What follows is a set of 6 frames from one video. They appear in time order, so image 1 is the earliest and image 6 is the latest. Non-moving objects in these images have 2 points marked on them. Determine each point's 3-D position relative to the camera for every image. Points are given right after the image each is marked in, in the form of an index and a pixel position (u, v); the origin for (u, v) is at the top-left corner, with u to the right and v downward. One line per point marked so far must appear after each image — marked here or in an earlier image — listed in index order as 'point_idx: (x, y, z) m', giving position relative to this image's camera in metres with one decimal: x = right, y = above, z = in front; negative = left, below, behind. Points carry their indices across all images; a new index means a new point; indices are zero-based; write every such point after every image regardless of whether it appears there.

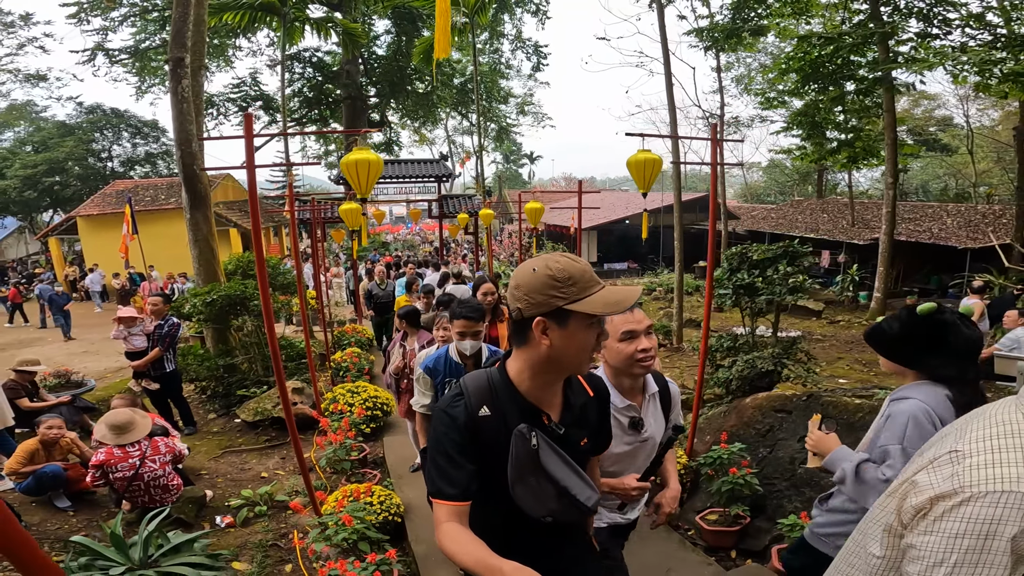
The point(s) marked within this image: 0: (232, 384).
0: (-3.6, -1.2, +7.5) m
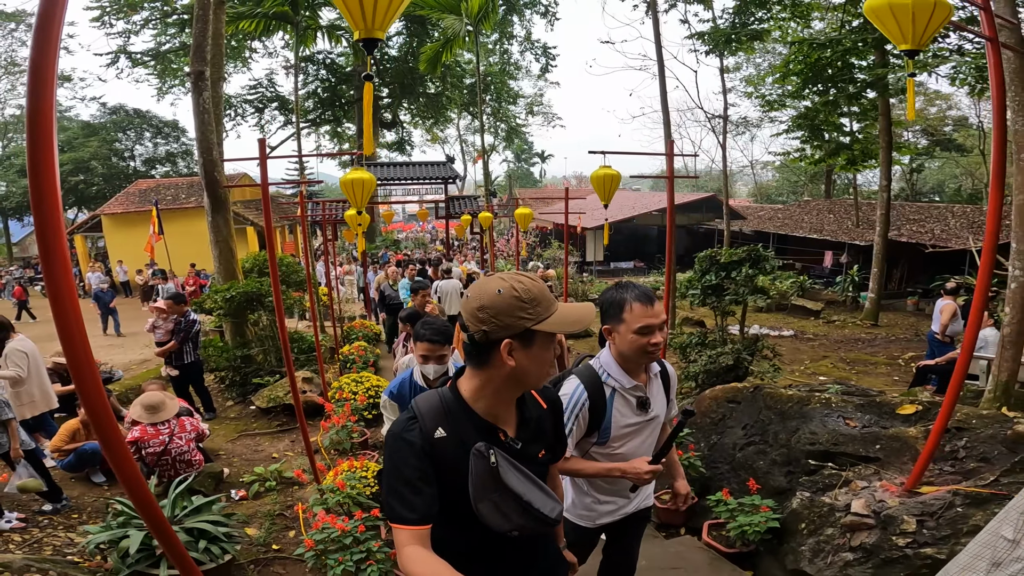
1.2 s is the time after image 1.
0: (-3.7, -1.2, +8.1) m
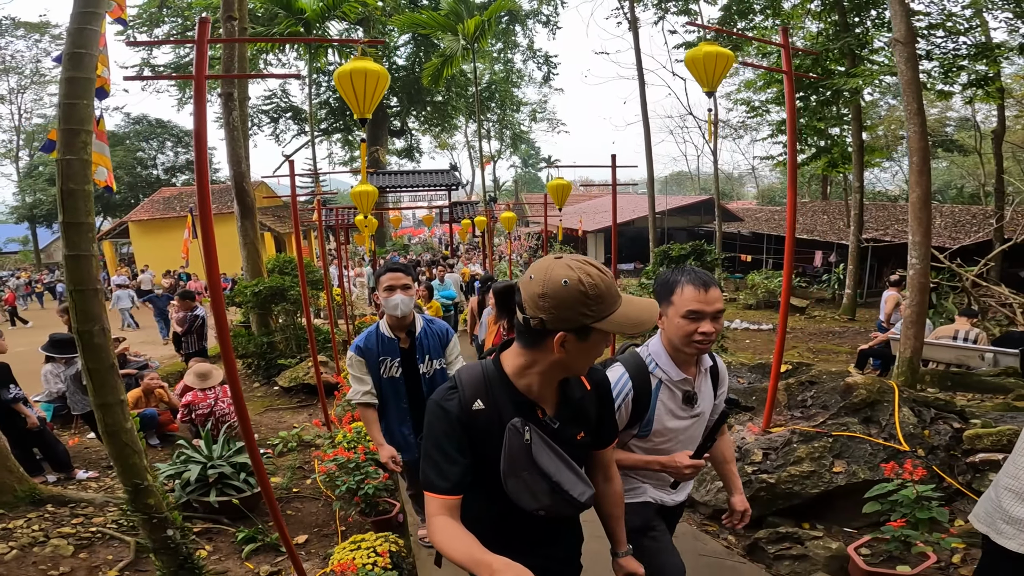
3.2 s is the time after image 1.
0: (-3.8, -1.1, +9.3) m
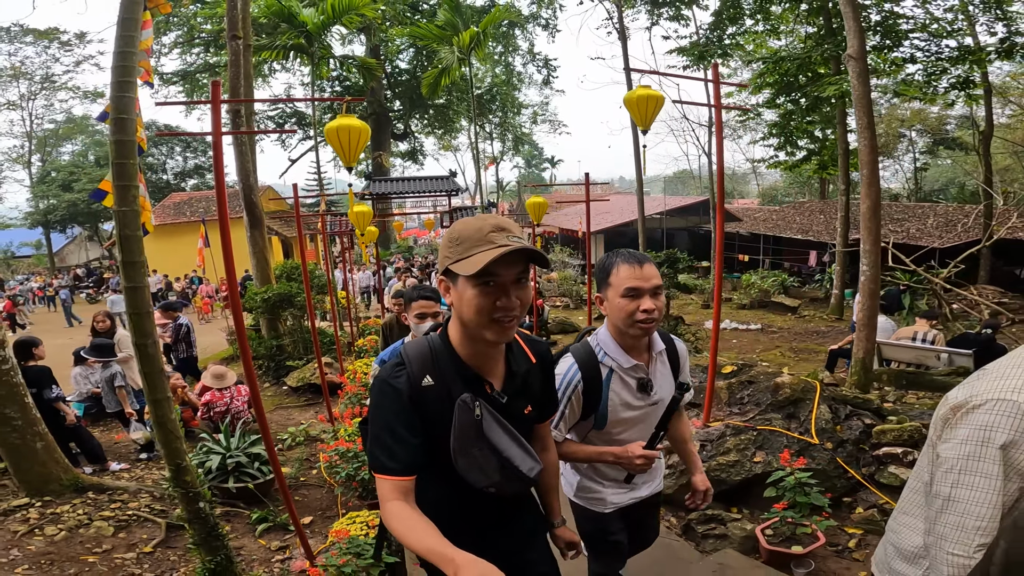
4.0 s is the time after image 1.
0: (-4.0, -1.2, +9.9) m
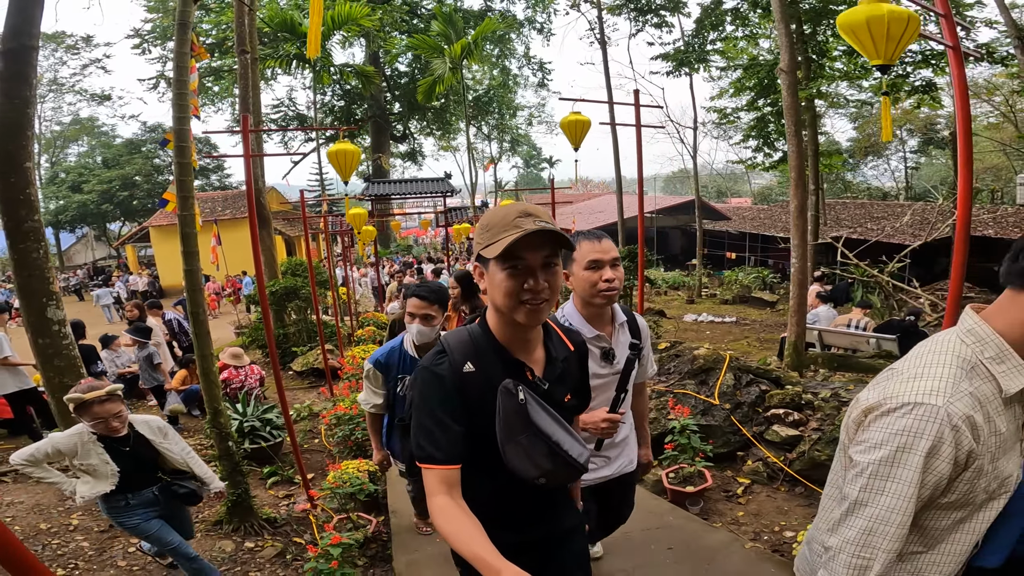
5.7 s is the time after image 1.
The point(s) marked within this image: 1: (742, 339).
0: (-4.3, -1.1, +10.9) m
1: (+5.2, -1.1, +13.1) m
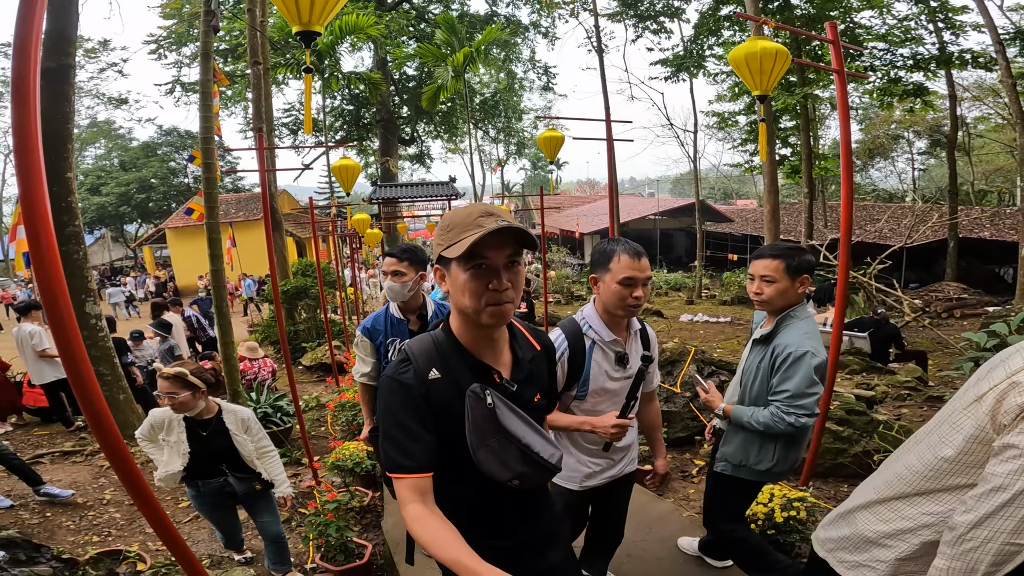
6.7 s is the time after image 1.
0: (-4.3, -1.1, +11.5) m
1: (+5.2, -1.1, +13.6) m
